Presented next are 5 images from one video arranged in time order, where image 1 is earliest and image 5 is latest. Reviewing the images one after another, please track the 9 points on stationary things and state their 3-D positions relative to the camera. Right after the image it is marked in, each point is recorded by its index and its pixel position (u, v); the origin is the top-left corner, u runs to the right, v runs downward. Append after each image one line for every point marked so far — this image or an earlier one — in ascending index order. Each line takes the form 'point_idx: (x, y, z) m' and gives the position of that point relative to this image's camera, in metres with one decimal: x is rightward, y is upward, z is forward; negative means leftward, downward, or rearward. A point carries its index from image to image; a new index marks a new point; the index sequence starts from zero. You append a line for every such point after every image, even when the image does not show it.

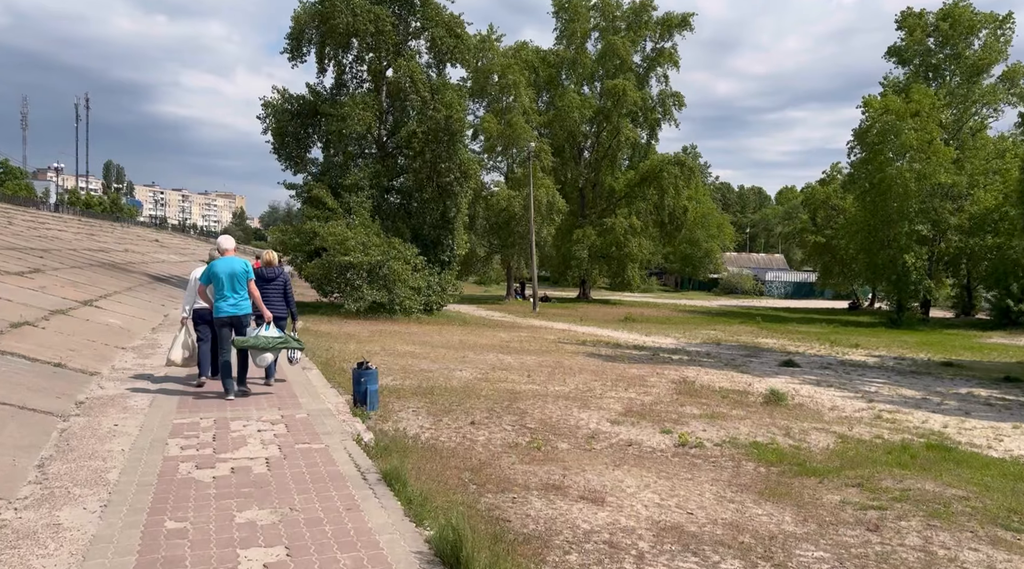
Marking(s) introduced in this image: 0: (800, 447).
0: (+2.9, -1.7, +7.8) m
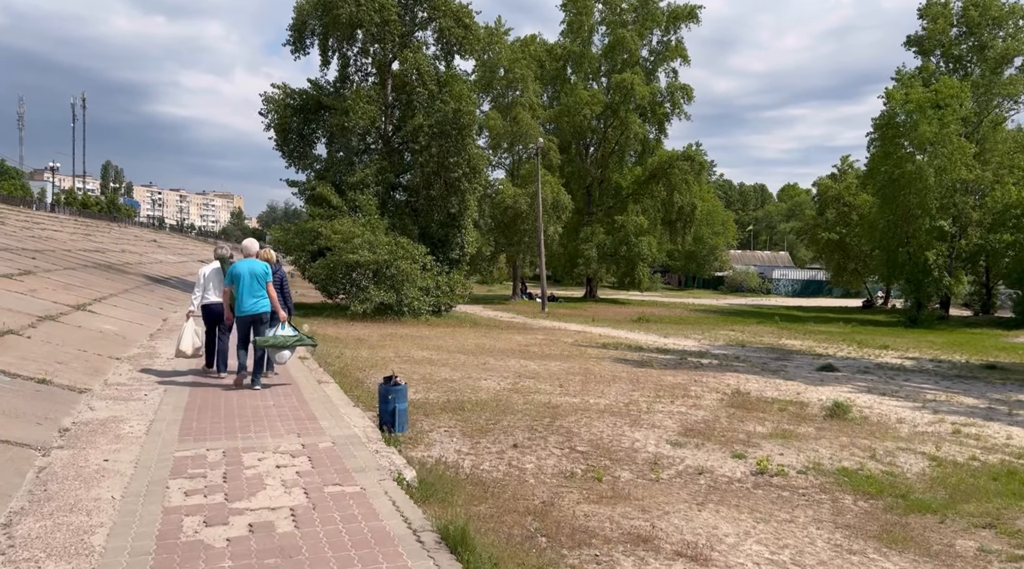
0: (+3.4, -1.7, +6.8) m
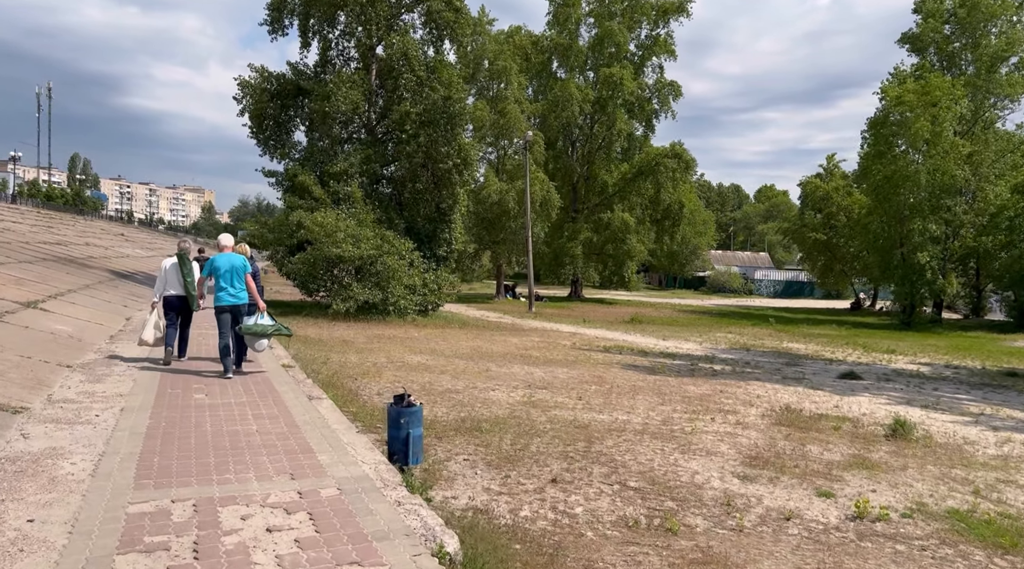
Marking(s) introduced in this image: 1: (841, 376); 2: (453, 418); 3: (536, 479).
0: (+3.7, -1.7, +5.6) m
1: (+6.6, -1.8, +15.1) m
2: (-0.6, -1.4, +8.0) m
3: (+0.2, -1.5, +5.9) m
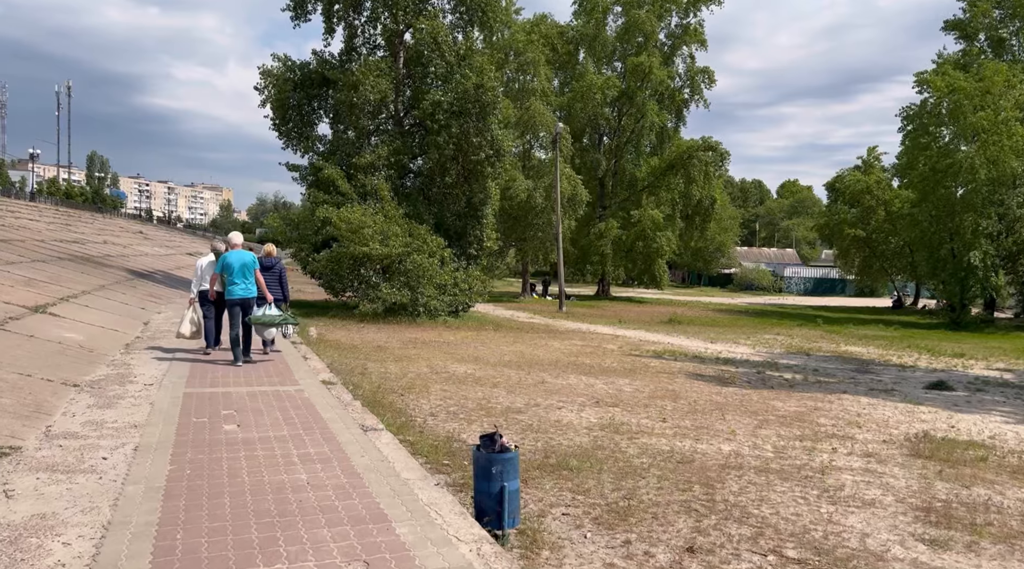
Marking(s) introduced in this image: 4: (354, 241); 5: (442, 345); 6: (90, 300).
0: (+4.4, -1.8, +4.2) m
1: (+7.5, -1.8, +13.6) m
2: (+0.2, -1.5, +6.7) m
3: (+0.9, -1.6, +4.5) m
4: (-4.0, +1.1, +19.5) m
5: (-1.5, -1.3, +15.8) m
6: (-7.9, -0.3, +14.3) m
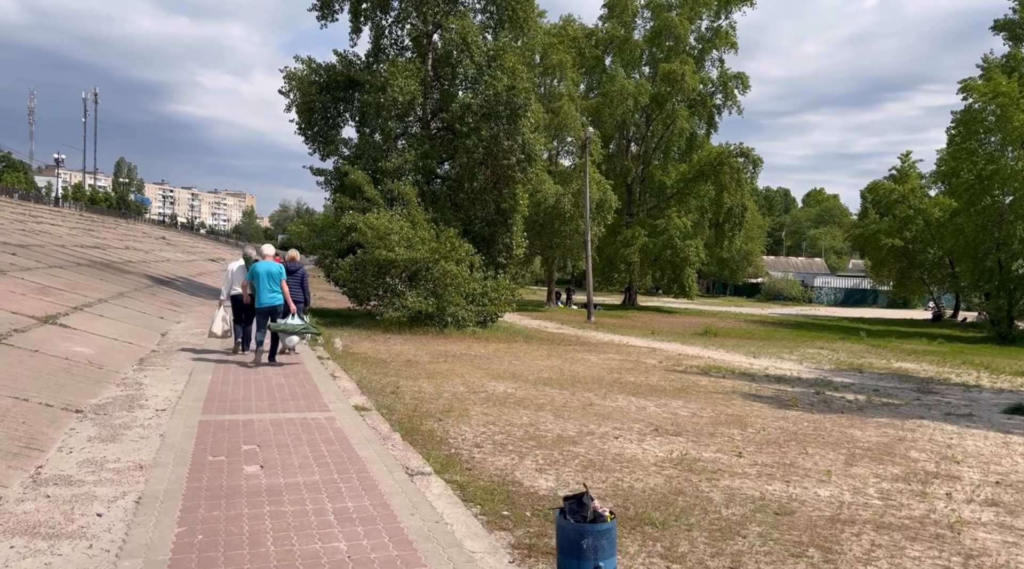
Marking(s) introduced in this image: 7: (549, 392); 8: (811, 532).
0: (+4.9, -1.9, +3.1) m
1: (+8.1, -2.1, +12.5) m
2: (+0.7, -1.6, +5.7) m
3: (+1.4, -1.7, +3.5) m
4: (-3.2, +0.9, +18.6) m
5: (-0.7, -1.5, +14.9) m
6: (-7.2, -0.4, +13.5) m
7: (+0.5, -1.6, +11.0) m
8: (+2.0, -1.6, +5.1) m
